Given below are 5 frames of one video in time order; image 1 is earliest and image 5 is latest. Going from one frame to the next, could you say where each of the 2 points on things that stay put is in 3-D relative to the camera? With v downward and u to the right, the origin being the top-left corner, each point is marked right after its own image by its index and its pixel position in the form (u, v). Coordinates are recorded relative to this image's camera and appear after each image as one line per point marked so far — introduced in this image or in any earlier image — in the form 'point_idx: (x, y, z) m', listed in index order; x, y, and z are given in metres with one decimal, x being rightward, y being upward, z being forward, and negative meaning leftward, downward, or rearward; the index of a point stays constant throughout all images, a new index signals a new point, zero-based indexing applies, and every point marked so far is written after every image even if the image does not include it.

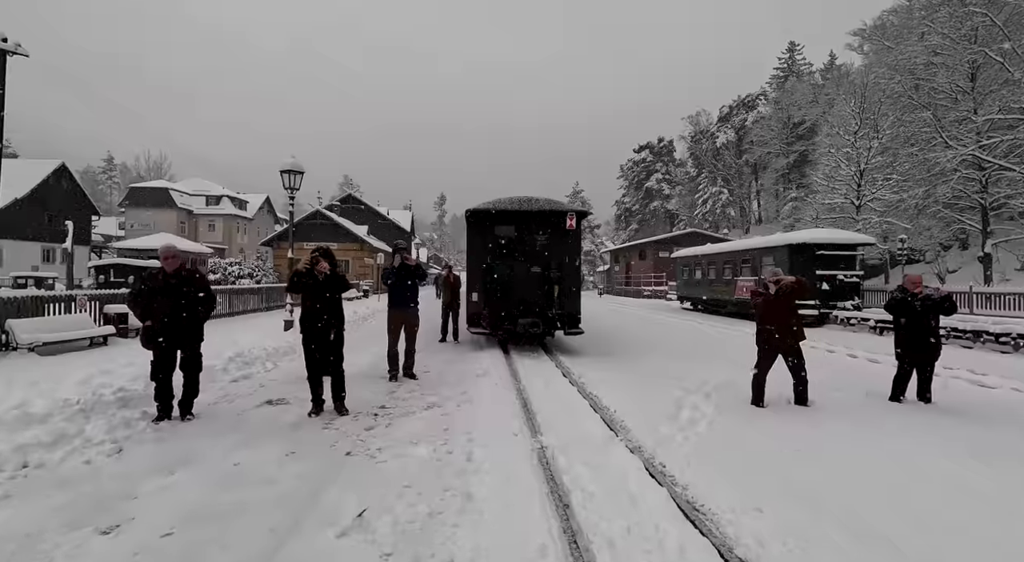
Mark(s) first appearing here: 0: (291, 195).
0: (-4.6, +1.8, +11.6) m
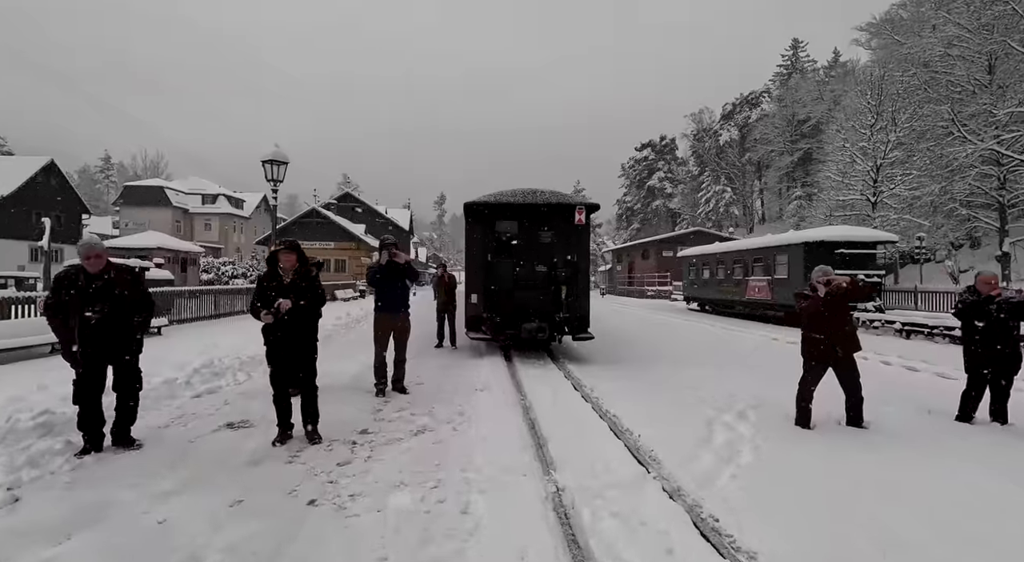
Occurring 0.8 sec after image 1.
0: (-4.6, +1.8, +10.6) m
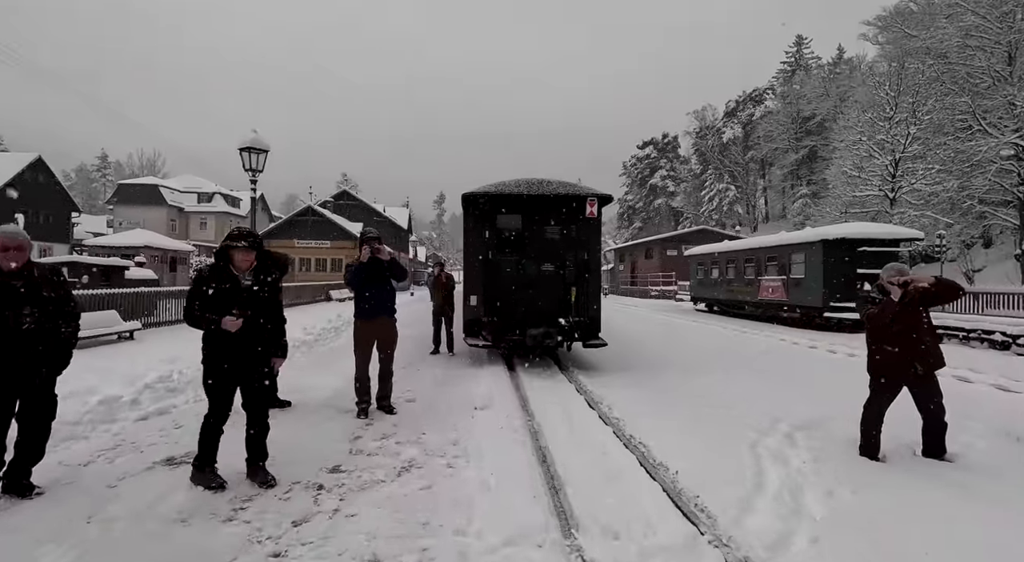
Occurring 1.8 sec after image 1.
0: (-4.5, +1.8, +9.7) m
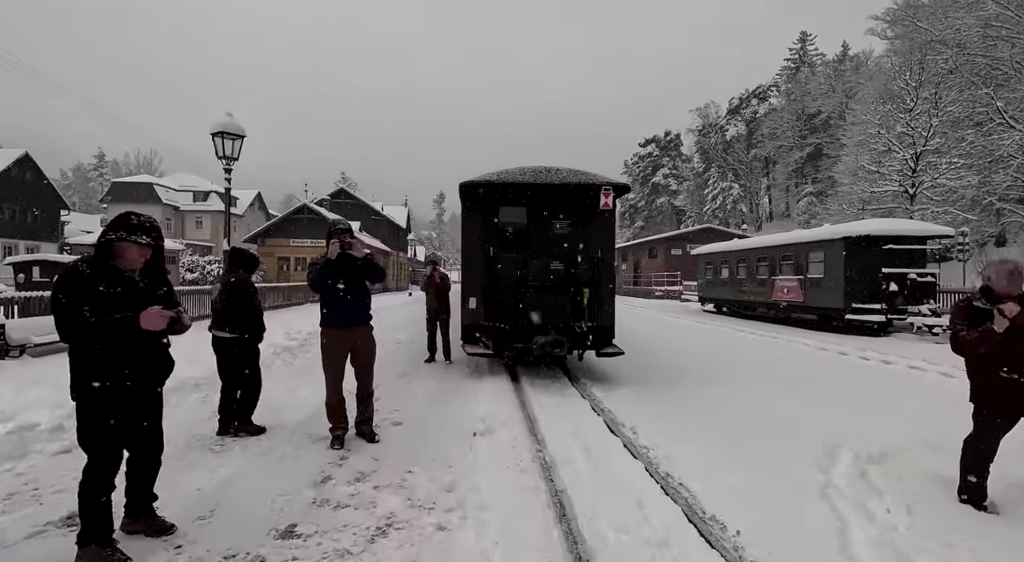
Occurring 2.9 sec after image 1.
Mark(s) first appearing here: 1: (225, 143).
0: (-4.5, +1.8, +8.7) m
1: (-4.5, +2.2, +8.8) m
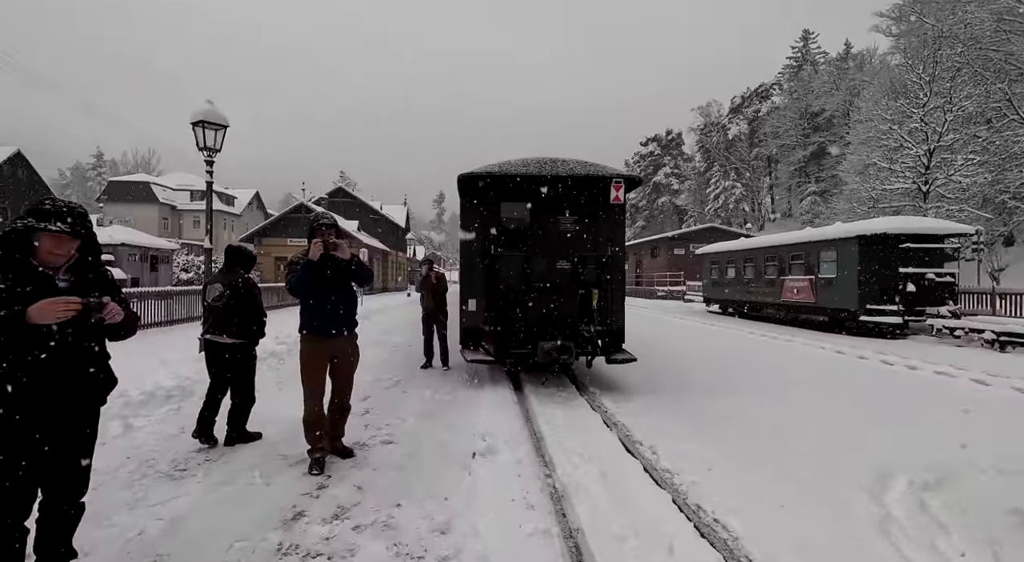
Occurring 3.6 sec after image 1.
0: (-4.5, +1.8, +8.1) m
1: (-4.5, +2.2, +8.2) m
